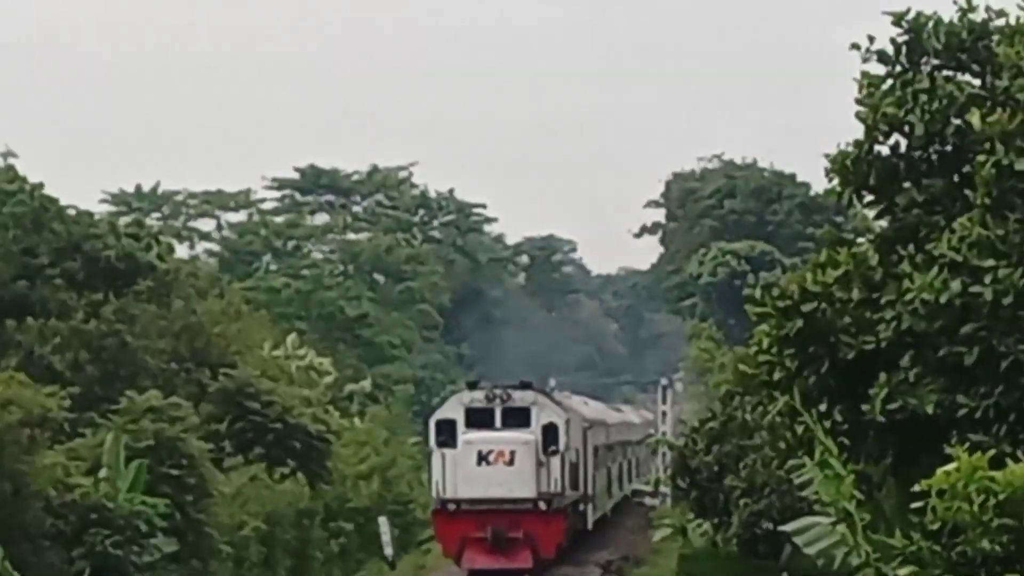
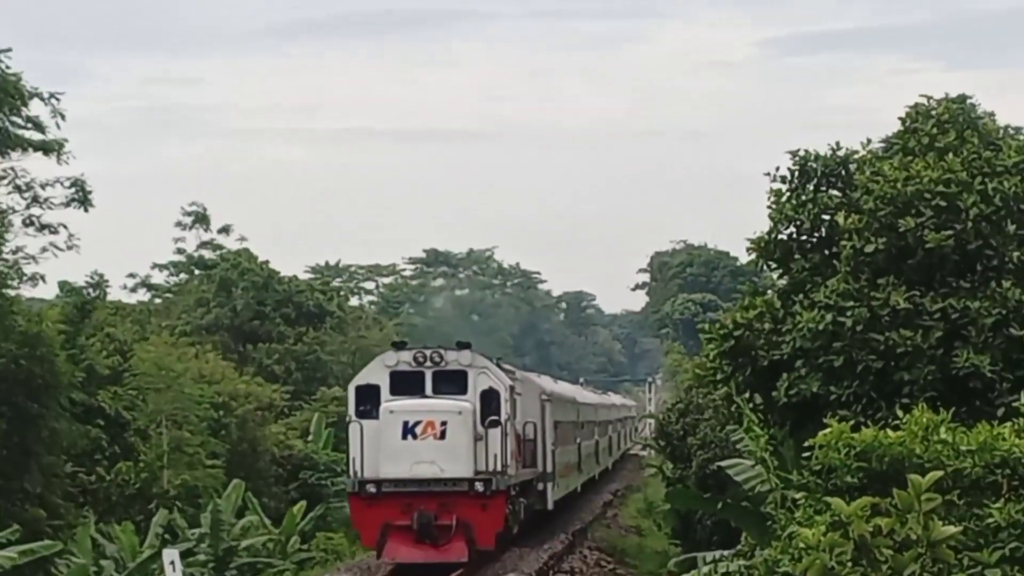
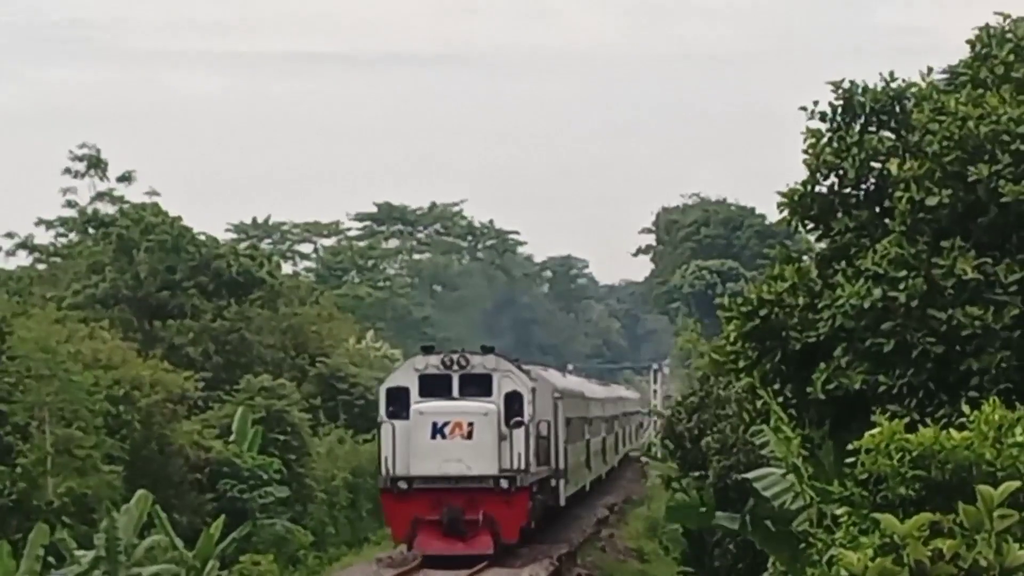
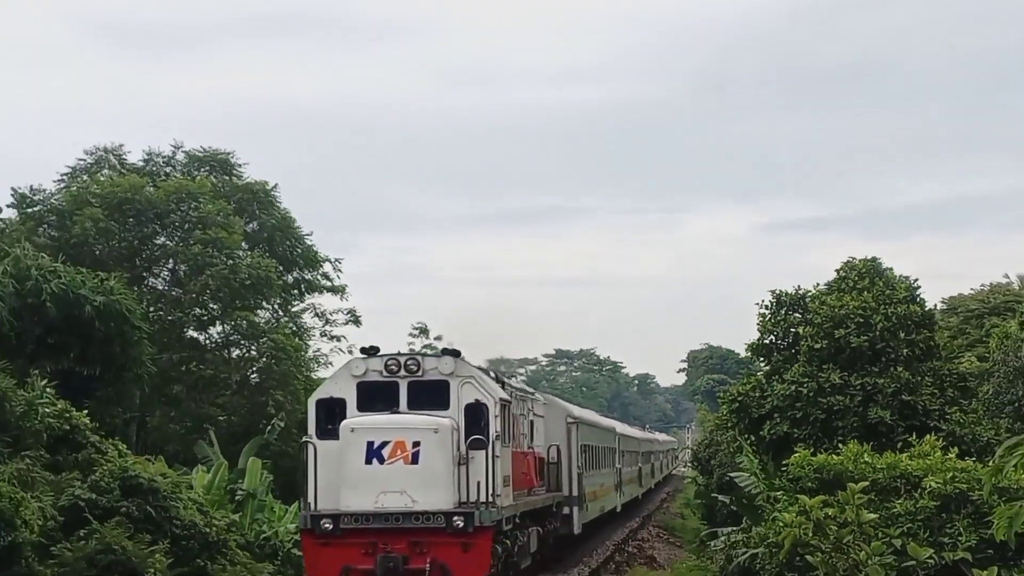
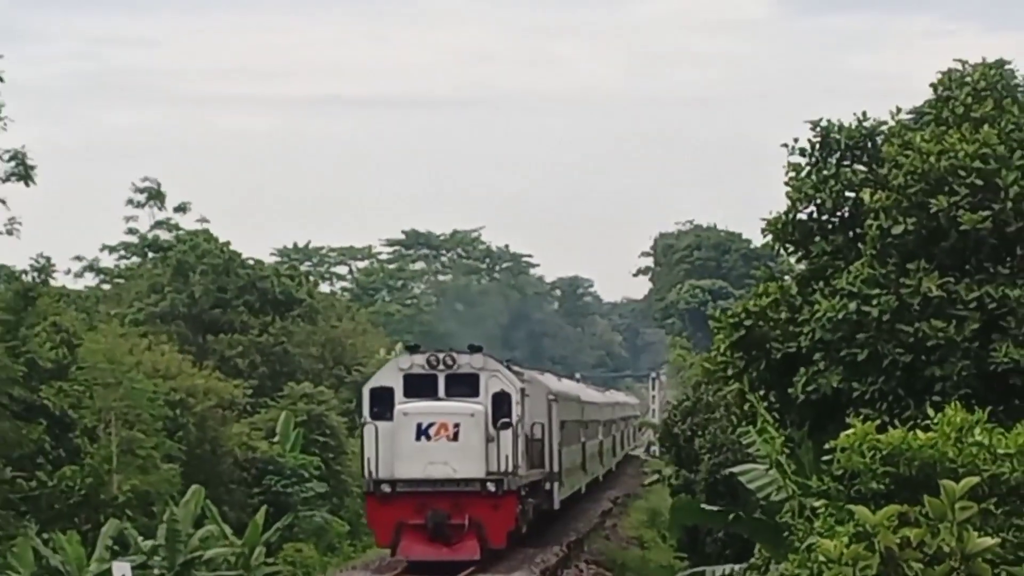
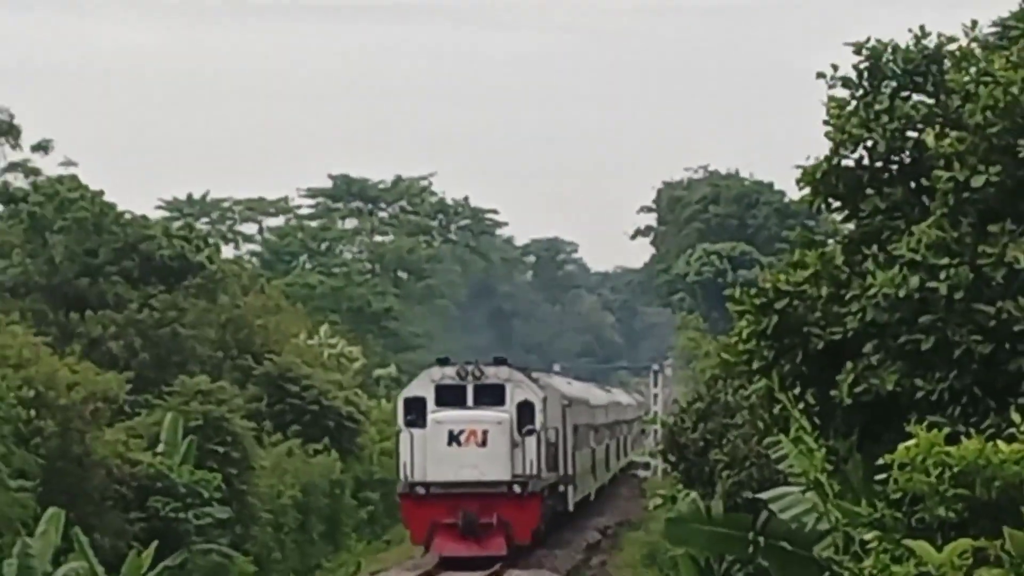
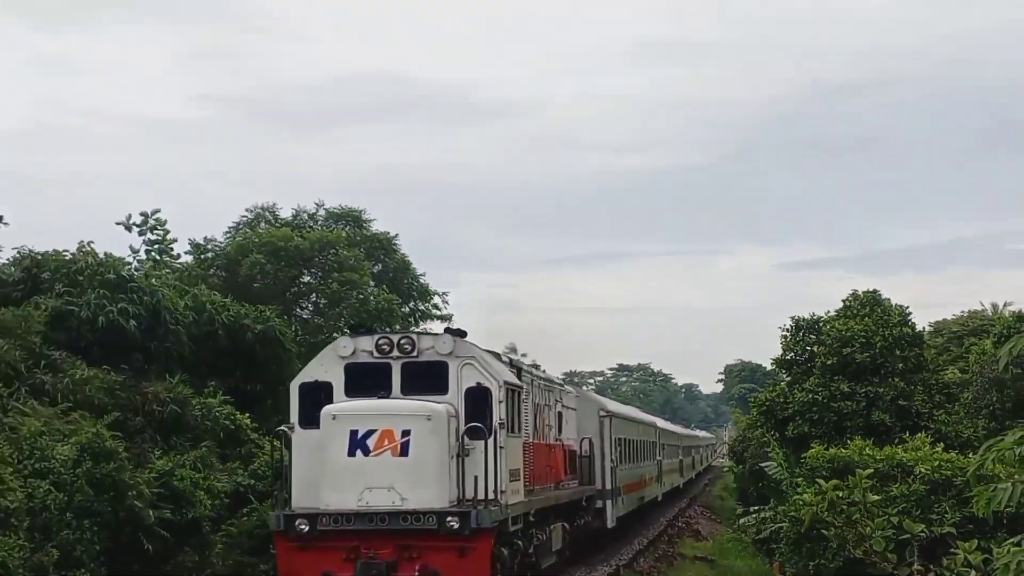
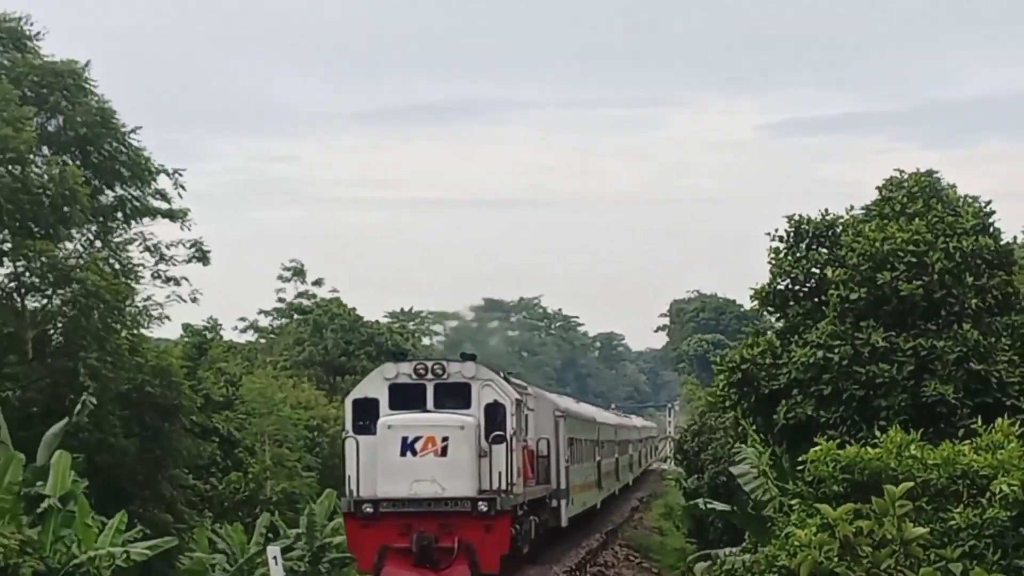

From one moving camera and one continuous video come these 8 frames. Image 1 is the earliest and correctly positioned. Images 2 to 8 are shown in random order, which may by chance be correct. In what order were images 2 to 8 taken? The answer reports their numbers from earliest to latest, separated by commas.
6, 3, 5, 2, 8, 4, 7
